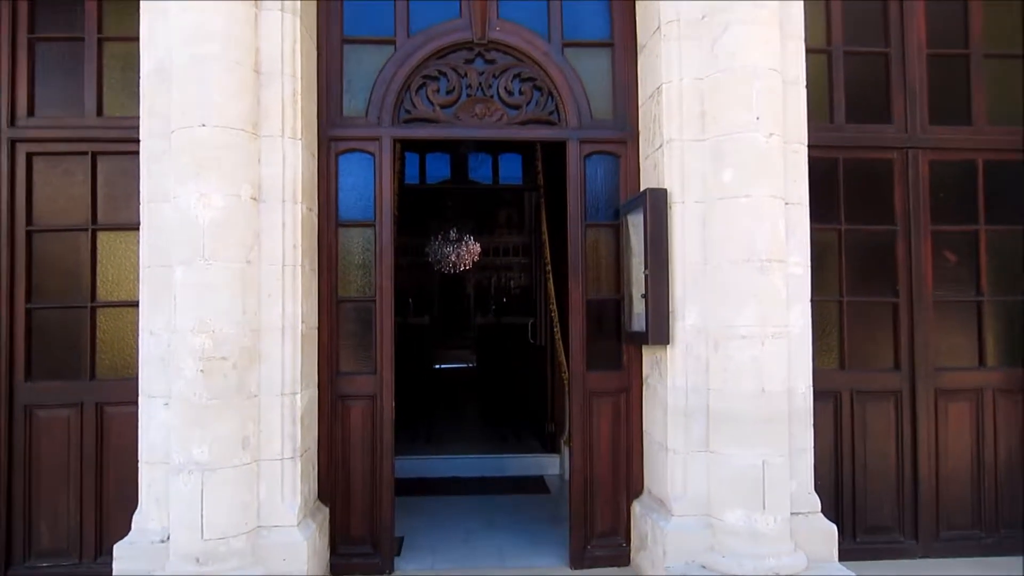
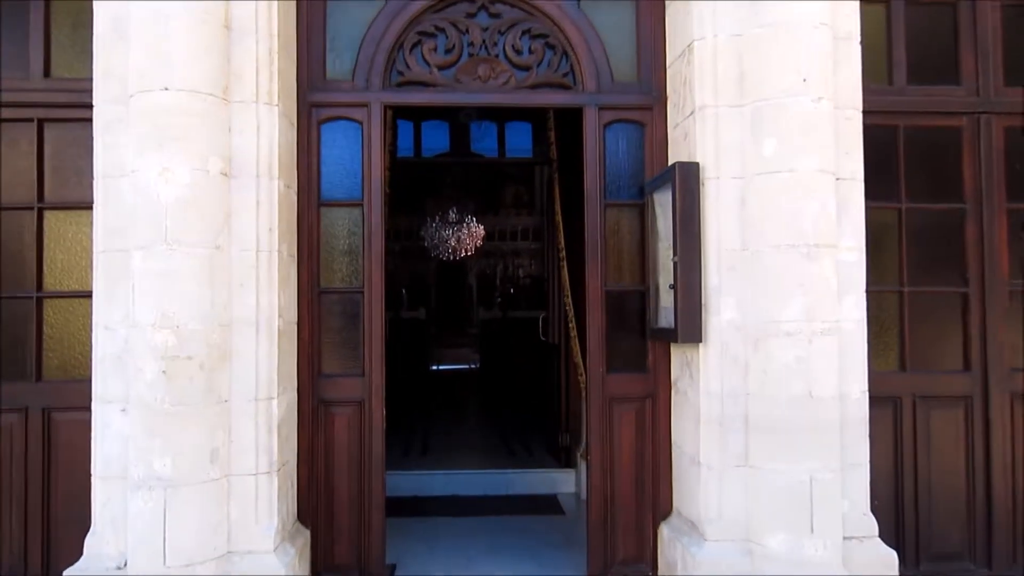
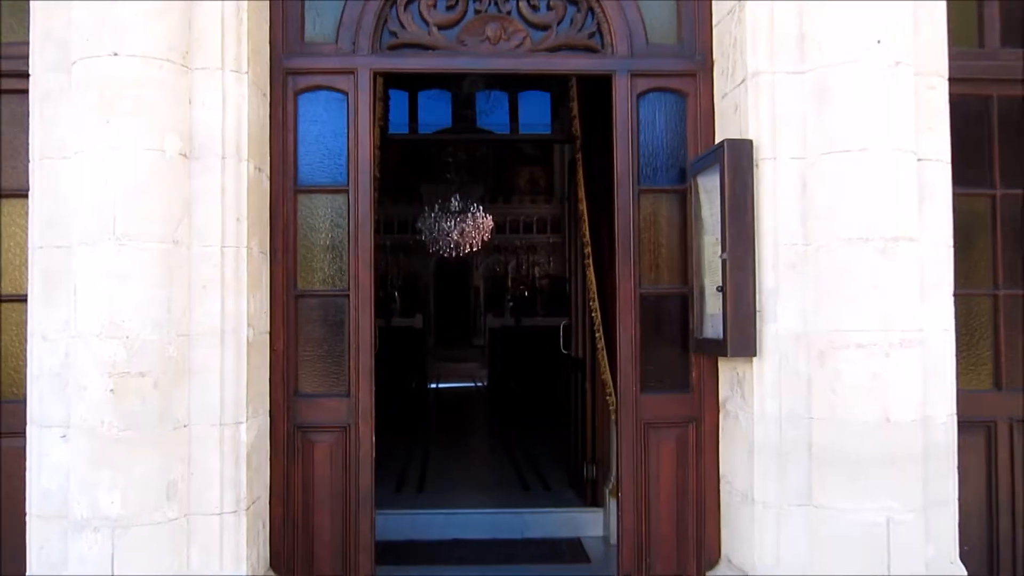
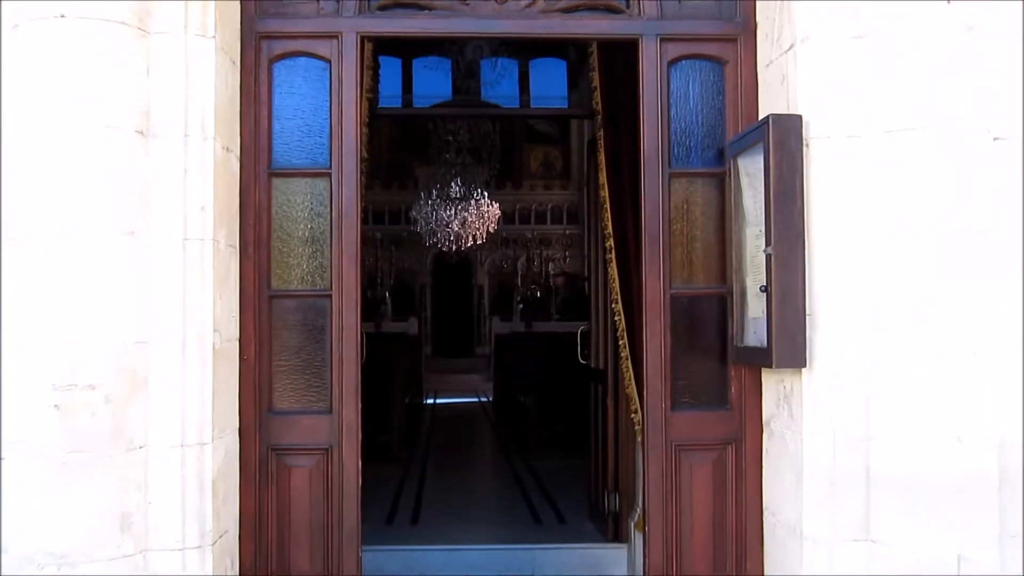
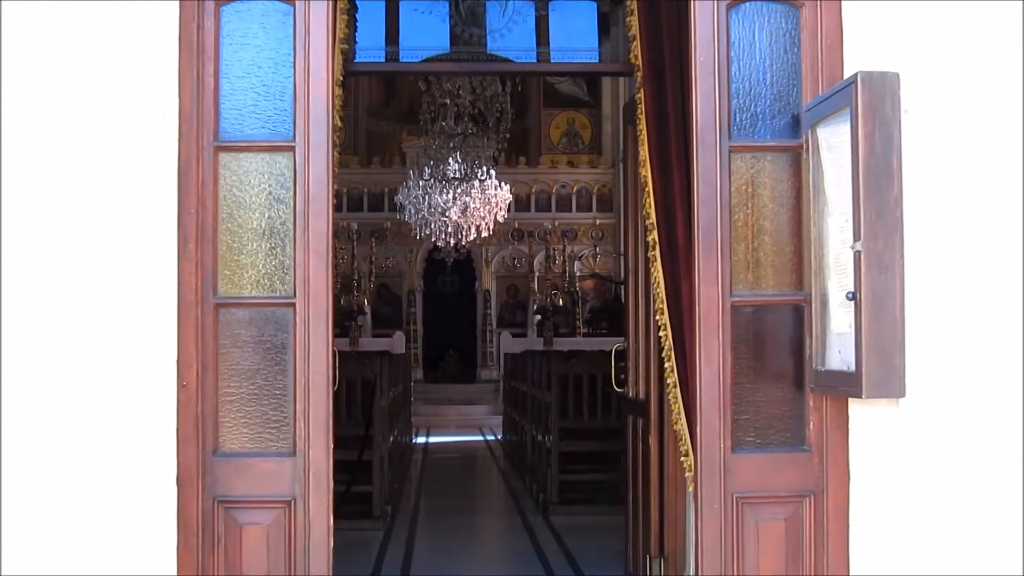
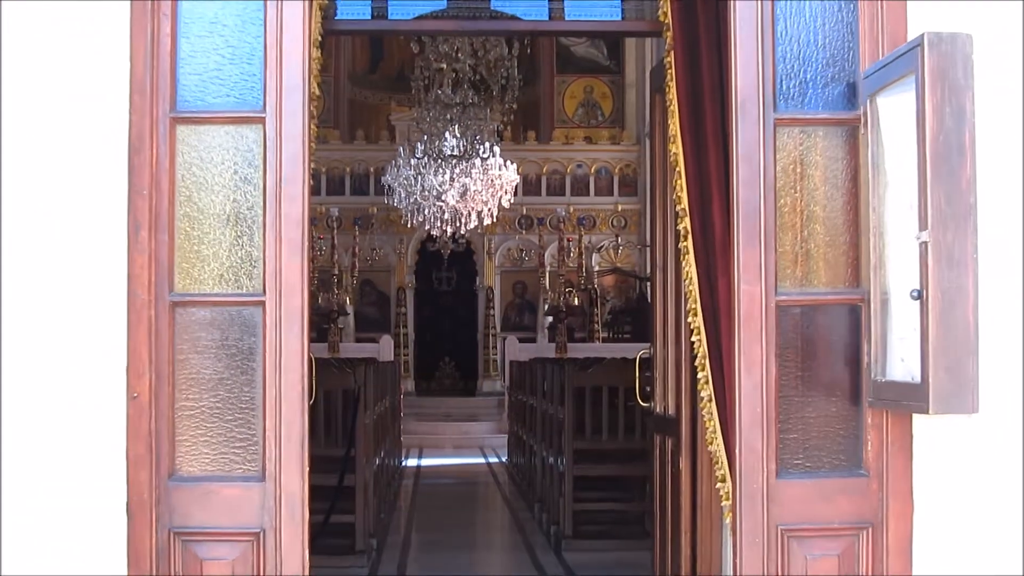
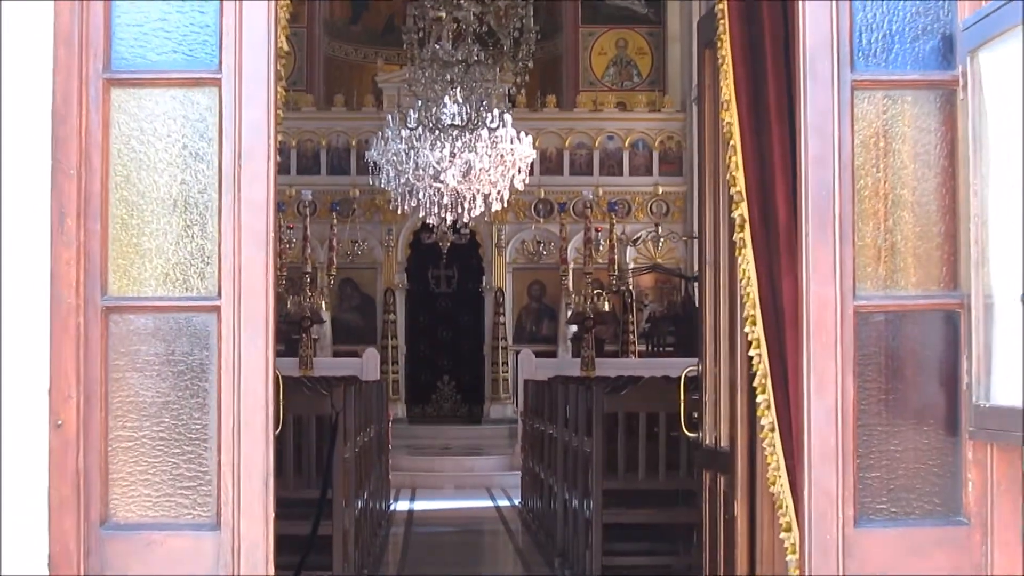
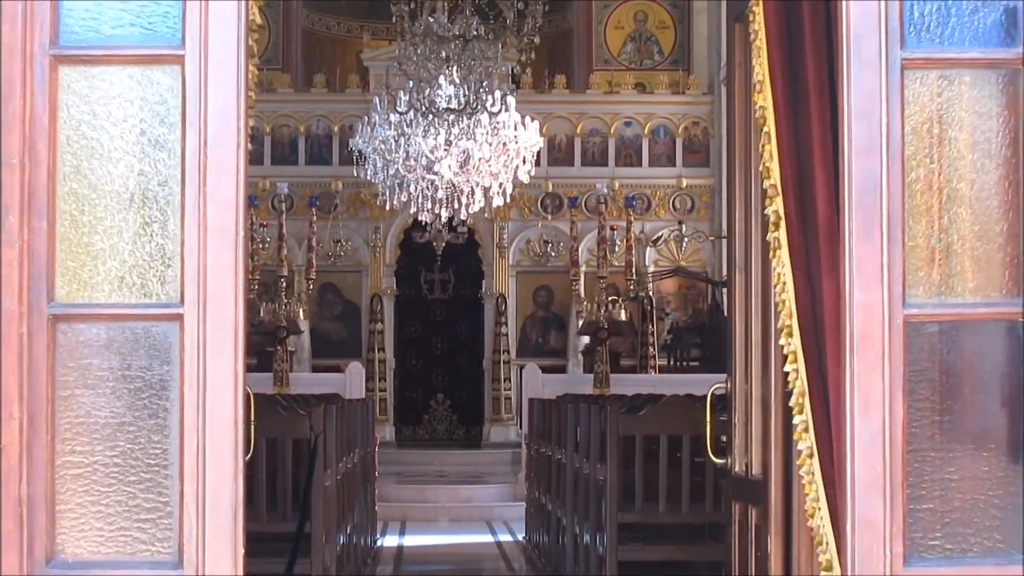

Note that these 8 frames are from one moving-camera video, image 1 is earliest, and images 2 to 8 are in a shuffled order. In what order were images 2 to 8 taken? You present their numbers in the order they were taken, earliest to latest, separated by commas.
2, 3, 4, 5, 6, 7, 8
